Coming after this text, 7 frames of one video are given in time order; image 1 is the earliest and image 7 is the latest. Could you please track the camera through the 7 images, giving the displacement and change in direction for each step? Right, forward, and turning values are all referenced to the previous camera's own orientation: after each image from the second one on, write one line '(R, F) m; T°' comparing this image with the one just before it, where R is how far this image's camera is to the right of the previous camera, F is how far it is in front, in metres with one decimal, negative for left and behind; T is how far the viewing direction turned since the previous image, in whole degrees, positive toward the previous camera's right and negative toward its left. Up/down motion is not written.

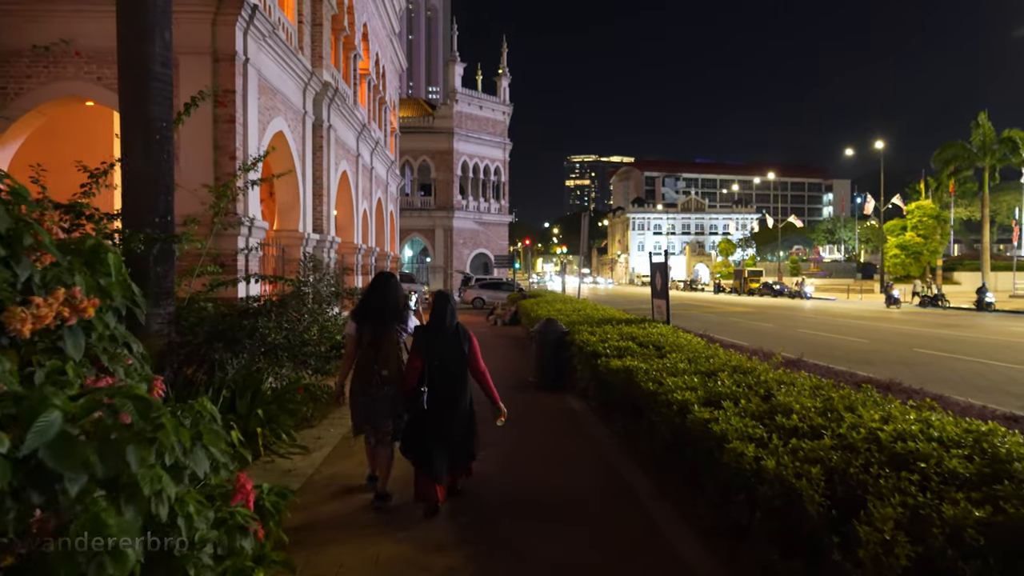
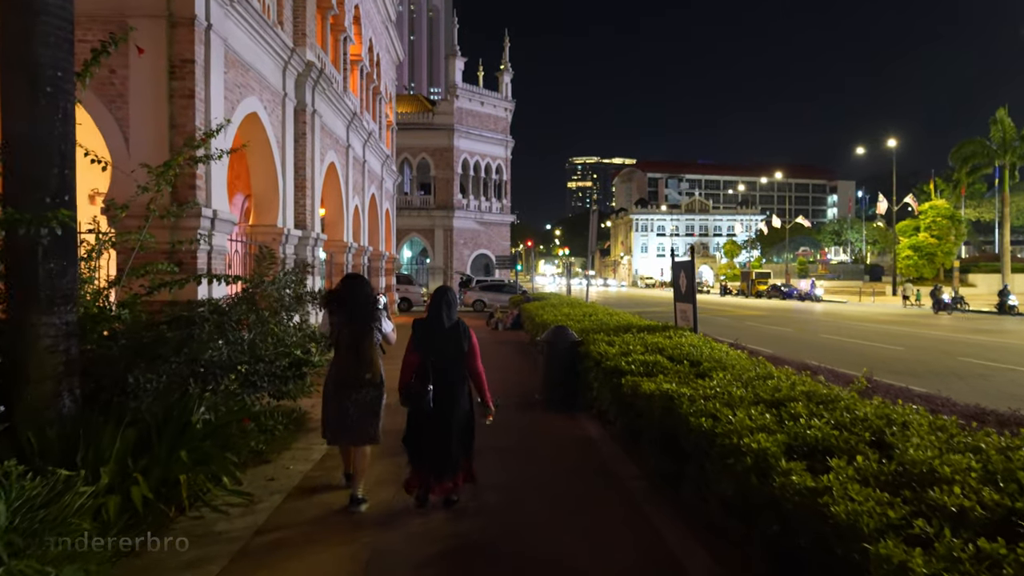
(0.0, +1.5) m; 0°
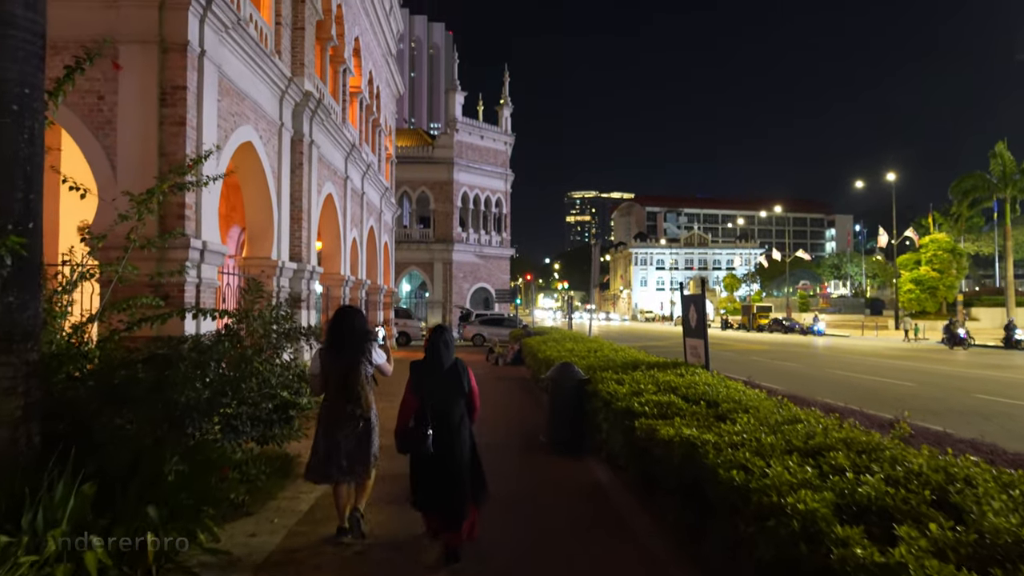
(0.0, +0.4) m; 0°
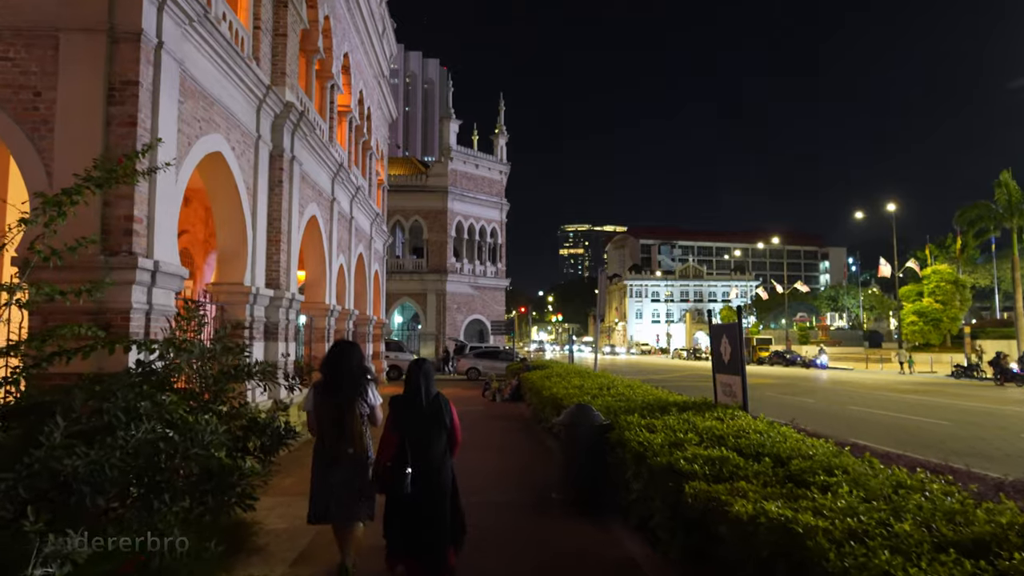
(-0.1, +1.3) m; +1°
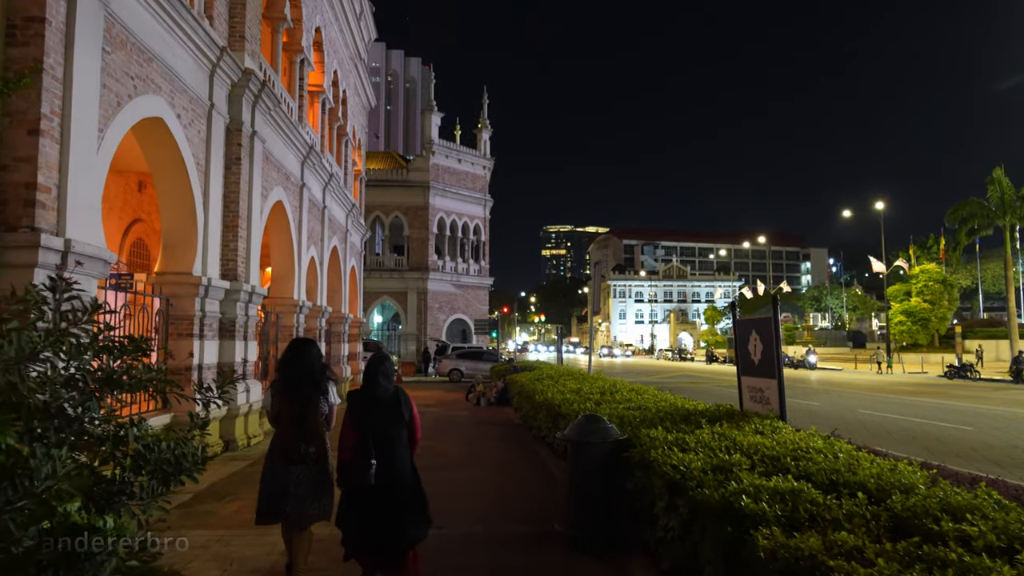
(-0.1, +1.4) m; +1°
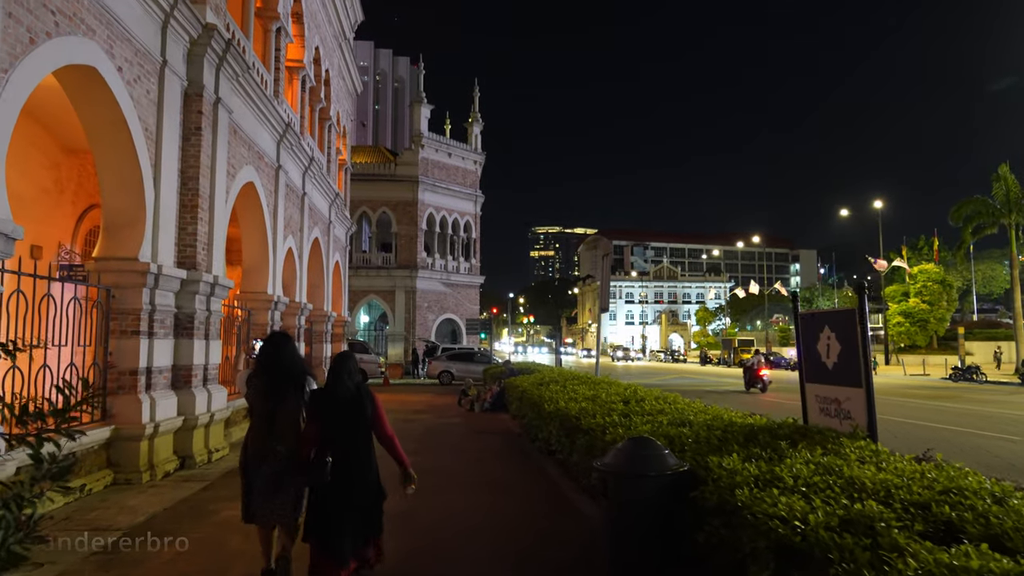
(-0.2, +1.5) m; +1°
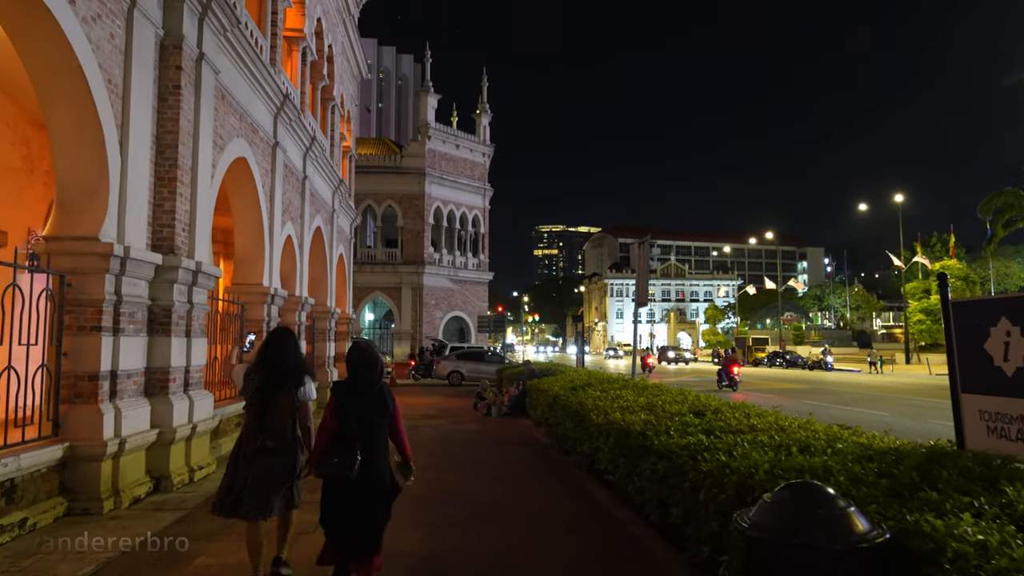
(-0.4, +1.5) m; 0°
